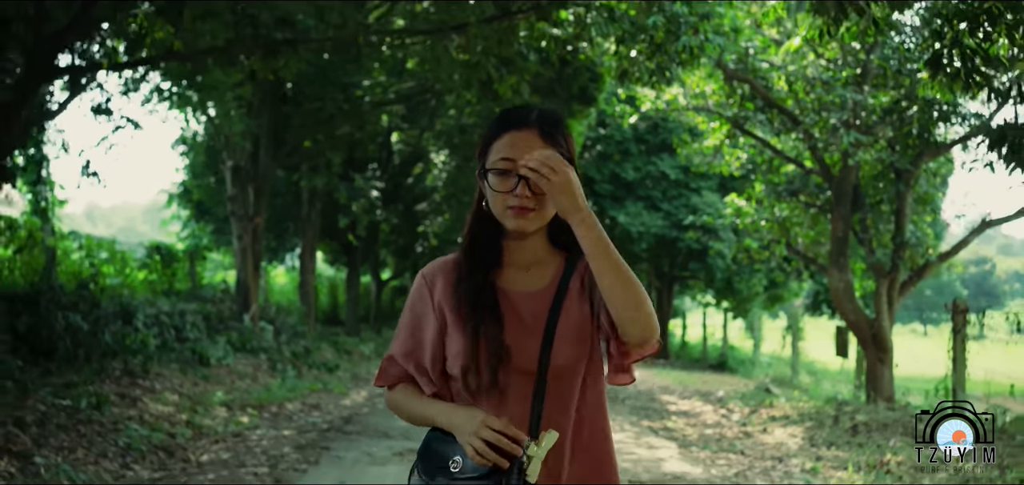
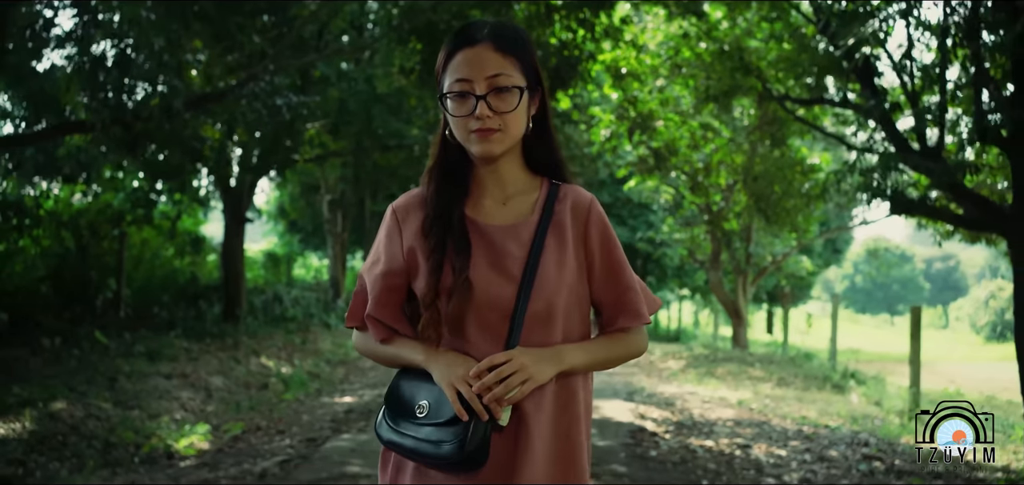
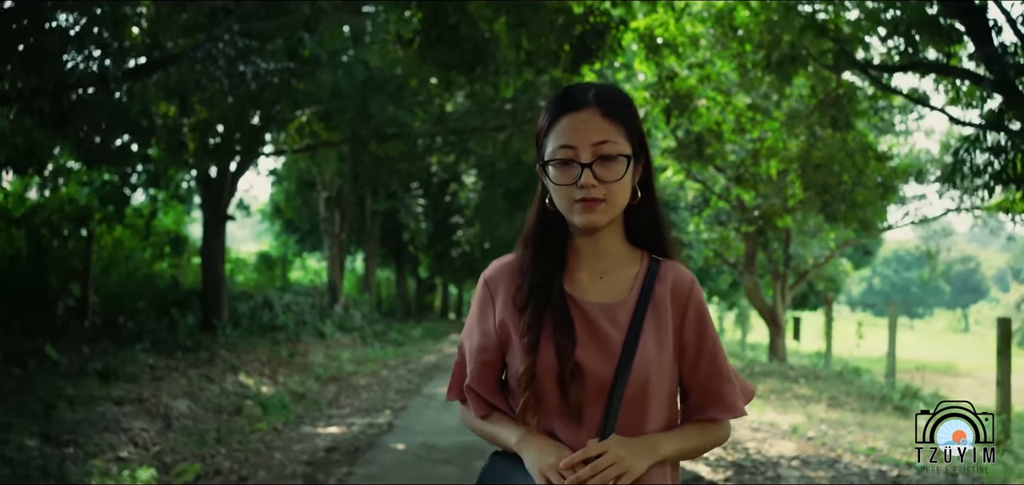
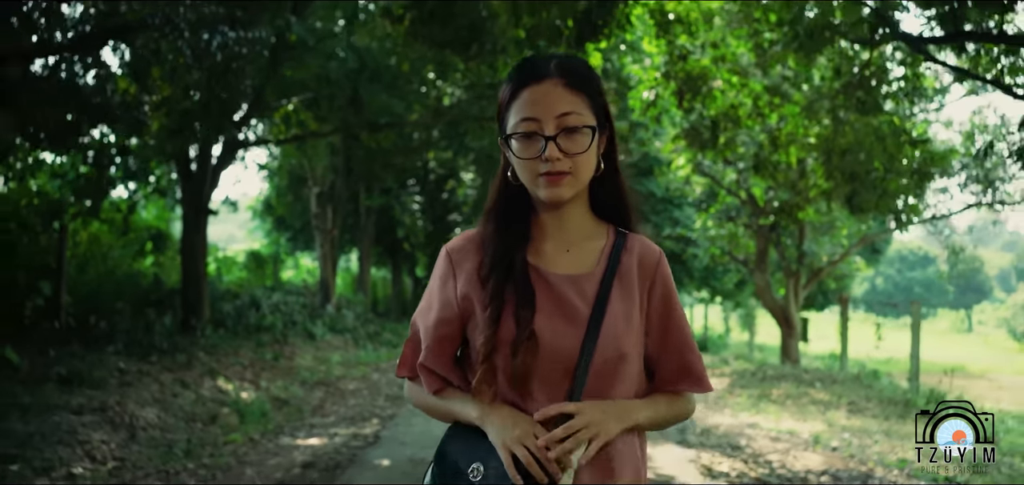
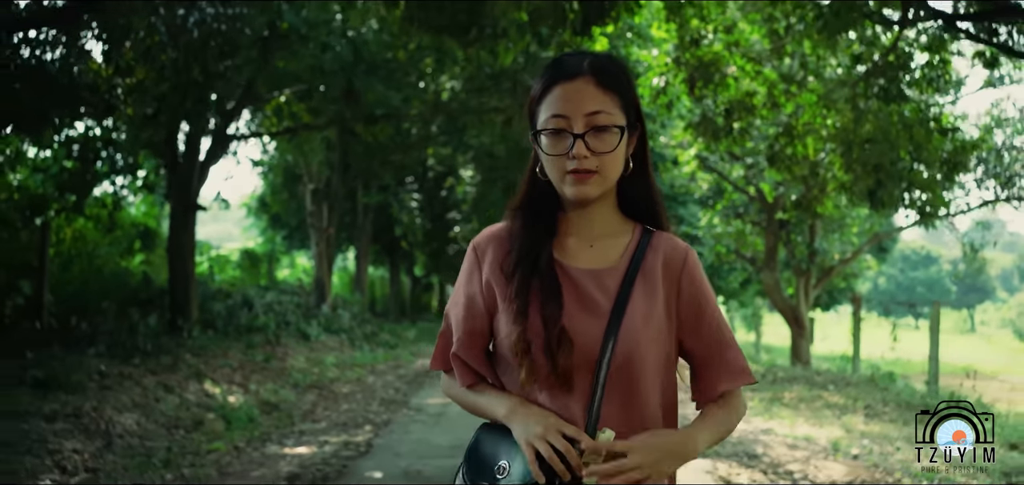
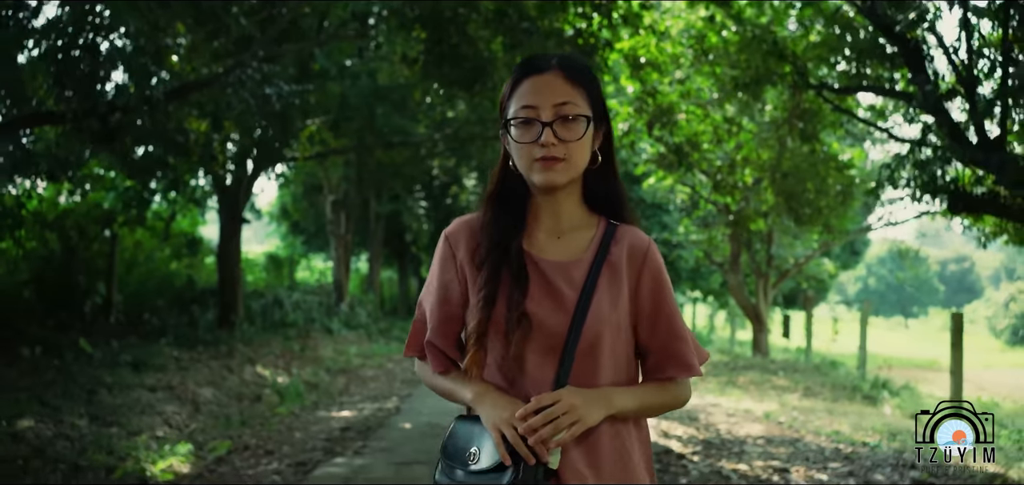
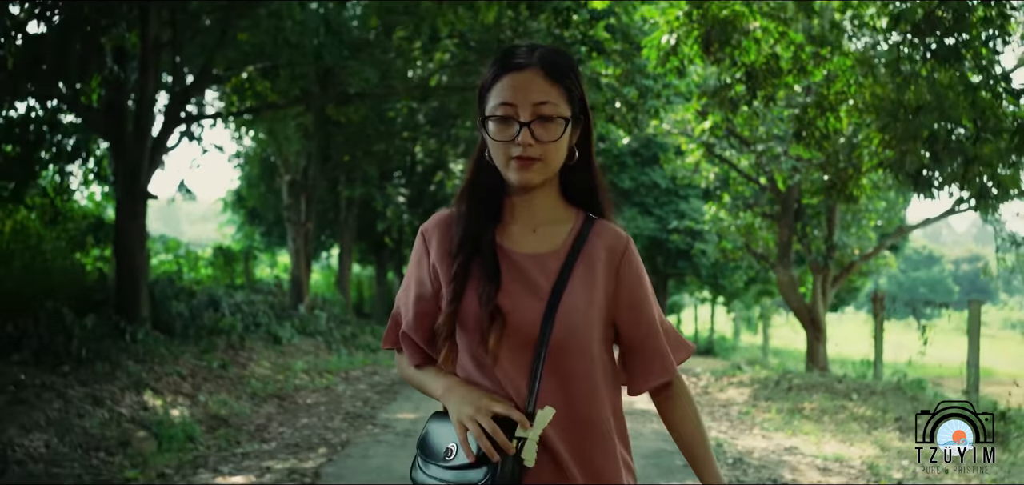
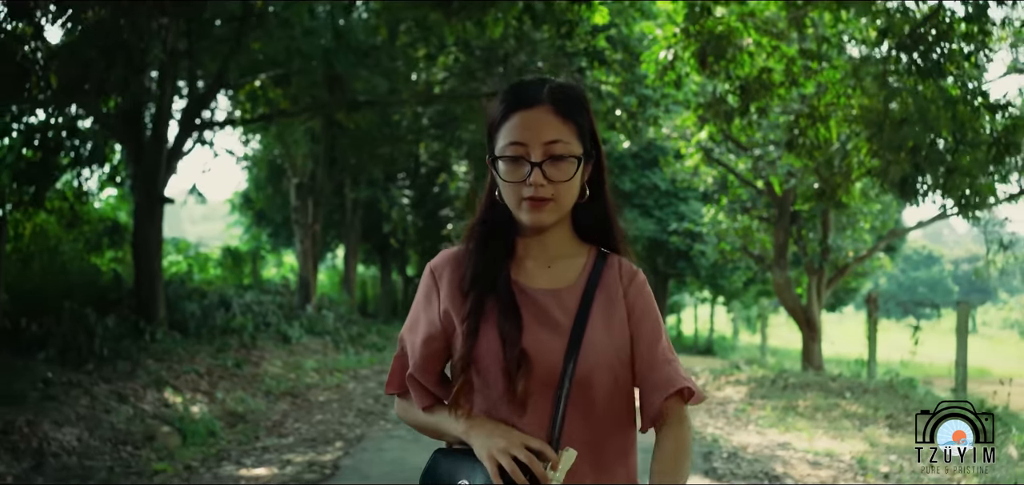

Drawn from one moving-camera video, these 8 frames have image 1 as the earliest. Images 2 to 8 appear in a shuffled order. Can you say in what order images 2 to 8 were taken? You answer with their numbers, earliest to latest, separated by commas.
7, 8, 5, 4, 3, 6, 2
